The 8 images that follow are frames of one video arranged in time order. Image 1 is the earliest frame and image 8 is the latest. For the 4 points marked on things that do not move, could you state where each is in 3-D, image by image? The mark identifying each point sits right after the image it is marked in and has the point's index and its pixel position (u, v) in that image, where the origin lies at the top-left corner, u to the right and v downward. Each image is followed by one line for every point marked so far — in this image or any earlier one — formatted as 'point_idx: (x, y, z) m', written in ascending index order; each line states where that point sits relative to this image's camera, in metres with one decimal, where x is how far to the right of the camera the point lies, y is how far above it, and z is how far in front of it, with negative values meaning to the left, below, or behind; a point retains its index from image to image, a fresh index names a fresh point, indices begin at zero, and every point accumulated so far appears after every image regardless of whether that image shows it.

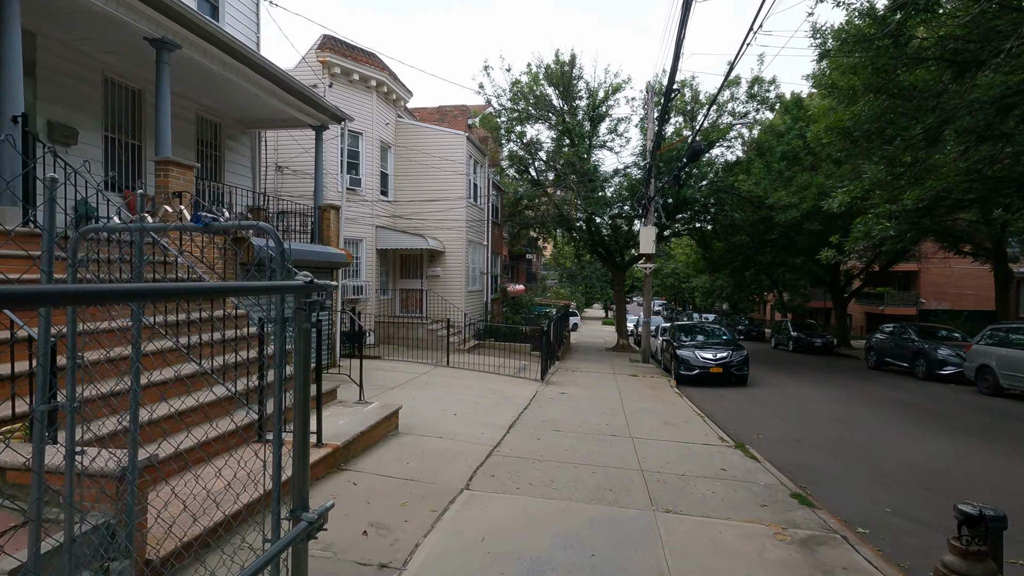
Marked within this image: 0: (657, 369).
0: (+4.6, -2.6, +17.0) m
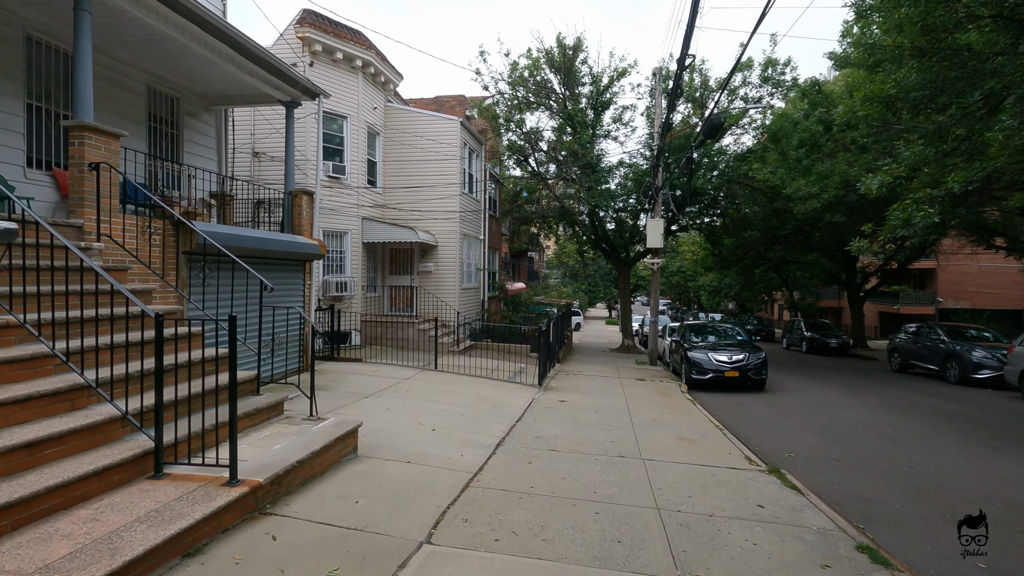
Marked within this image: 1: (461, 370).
0: (+4.5, -2.5, +15.8) m
1: (-1.2, -1.9, +12.7) m
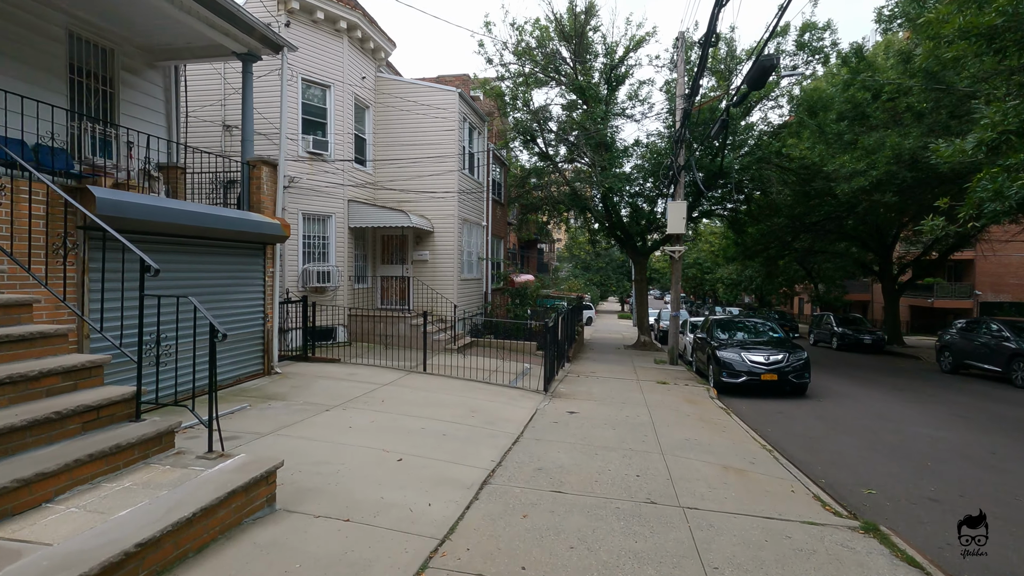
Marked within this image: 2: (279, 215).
0: (+4.6, -2.3, +14.0) m
1: (-1.2, -1.7, +11.0) m
2: (-3.8, +1.2, +8.9) m
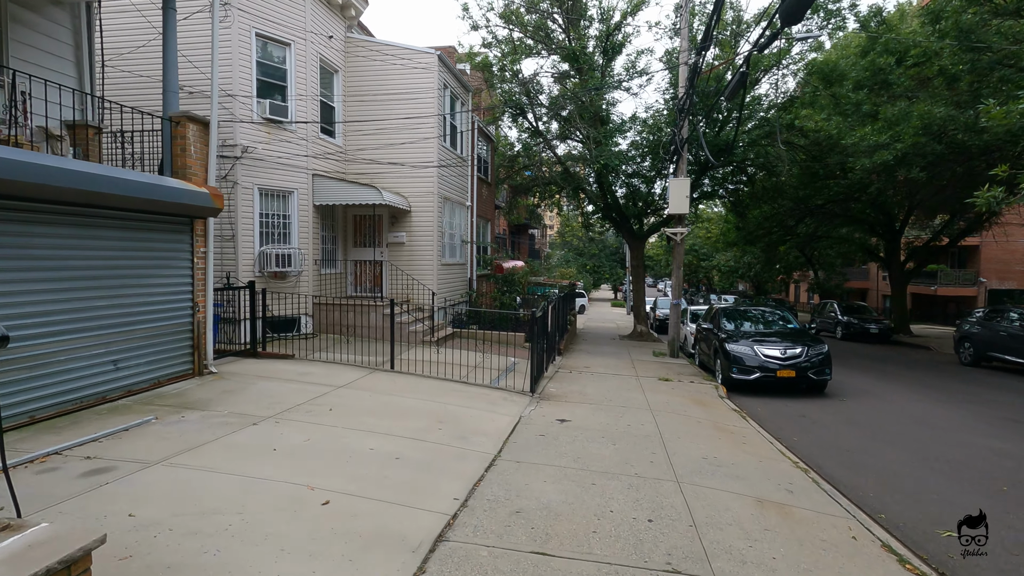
0: (+4.3, -1.9, +12.7) m
1: (-1.5, -1.4, +9.6) m
2: (-4.1, +1.4, +7.4) m
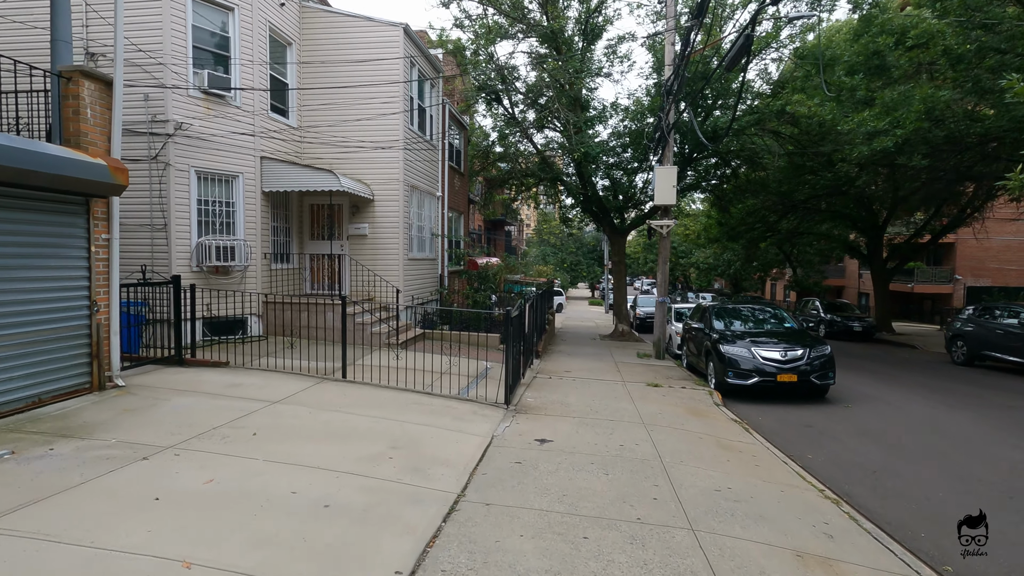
0: (+3.7, -1.8, +11.7) m
1: (-1.9, -1.4, +8.4) m
2: (-4.5, +1.5, +6.0) m
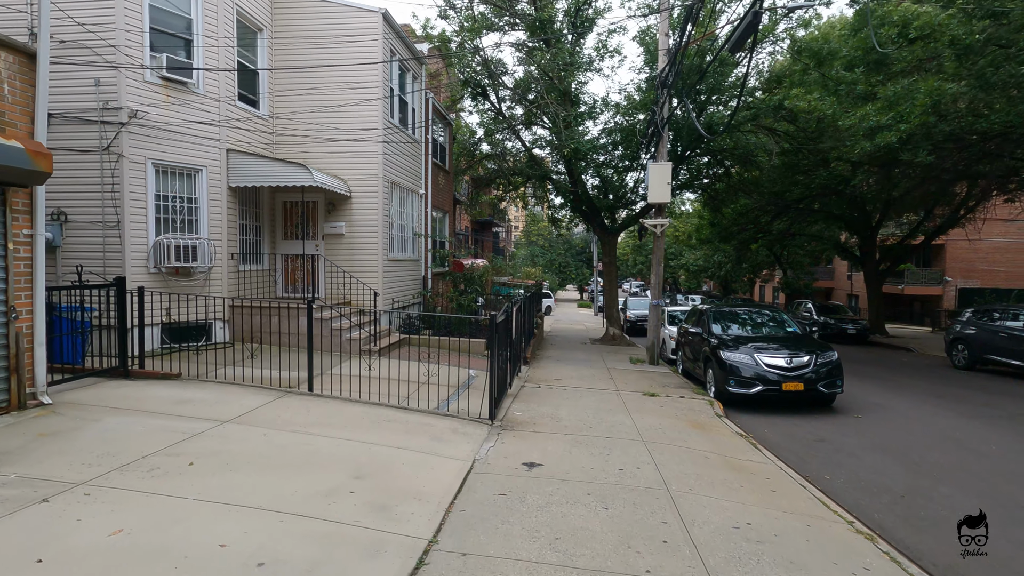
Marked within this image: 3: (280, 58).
0: (+3.4, -1.9, +11.1) m
1: (-2.1, -1.4, +7.7) m
2: (-4.6, +1.5, +5.3) m
3: (-4.9, +4.9, +11.4) m
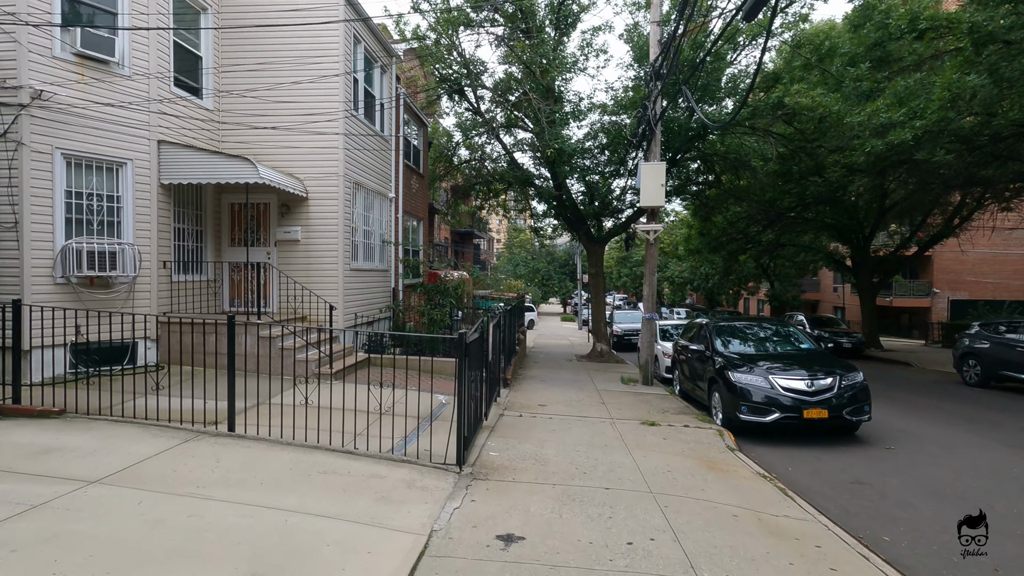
0: (+3.0, -2.1, +9.9) m
1: (-2.4, -1.6, +6.3) m
2: (-4.8, +1.4, +3.9) m
3: (-5.3, +4.7, +10.1) m
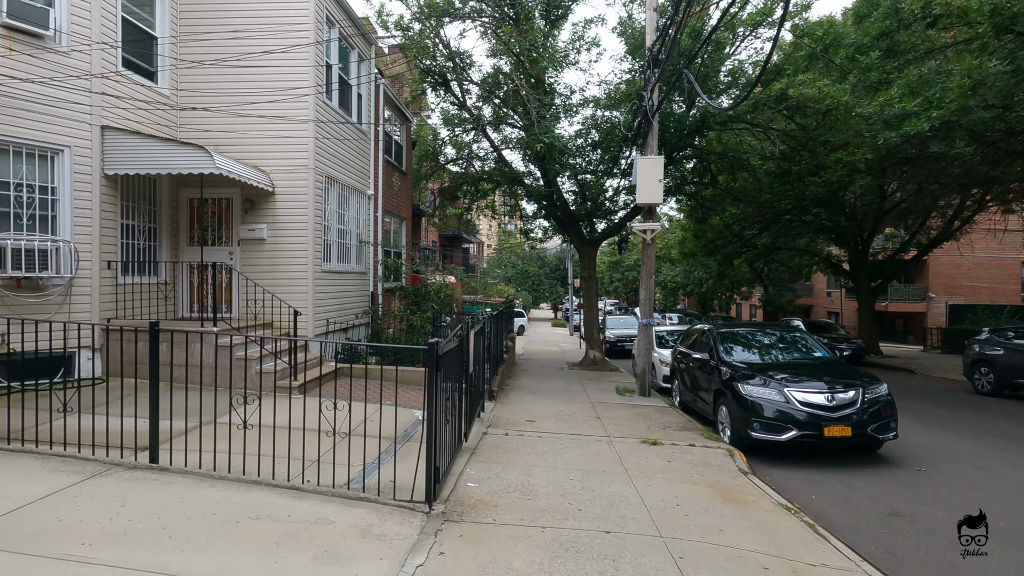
0: (+2.8, -2.2, +9.1) m
1: (-2.6, -1.6, +5.4) m
2: (-5.0, +1.4, +2.9) m
3: (-5.6, +4.6, +9.2) m
